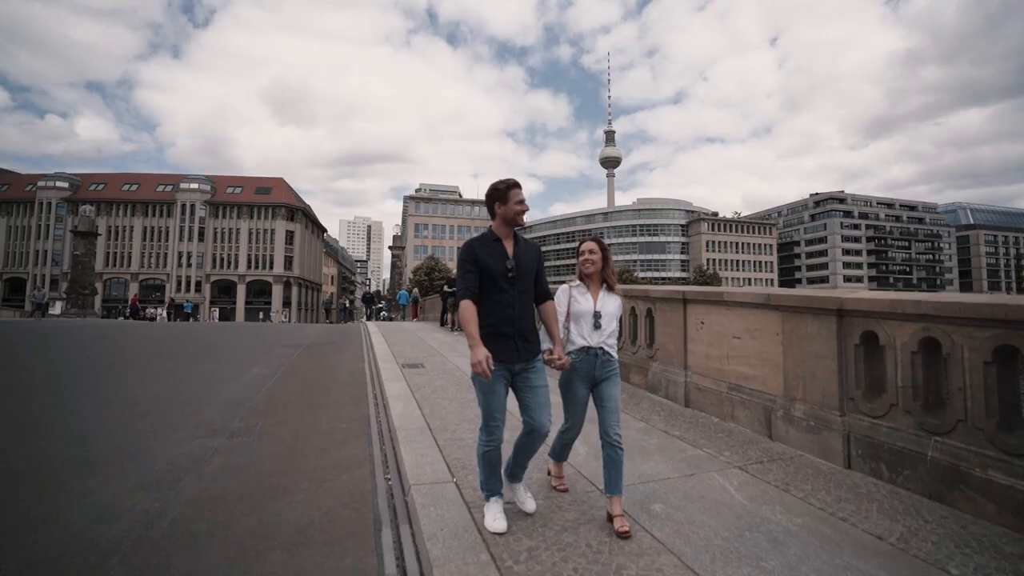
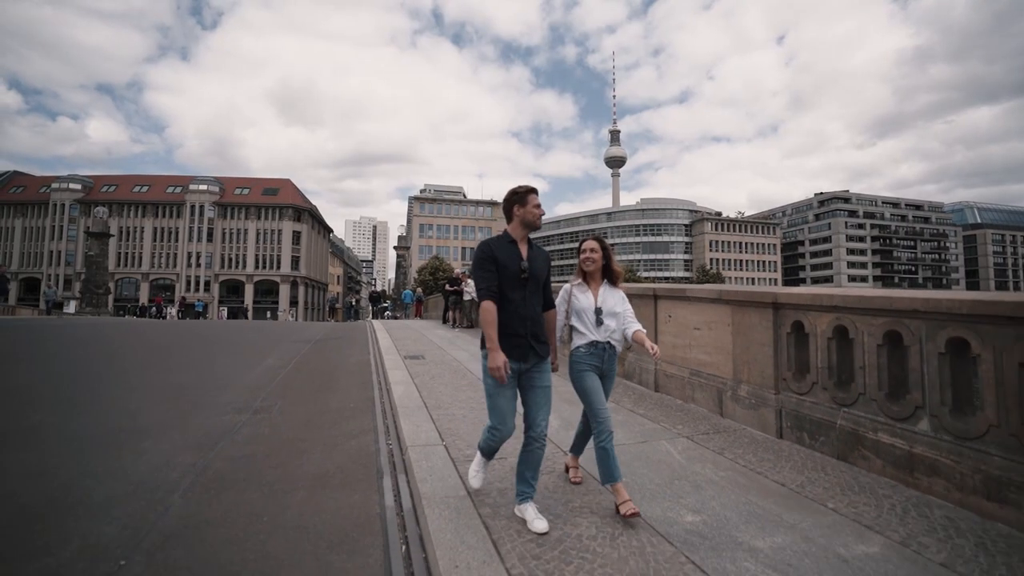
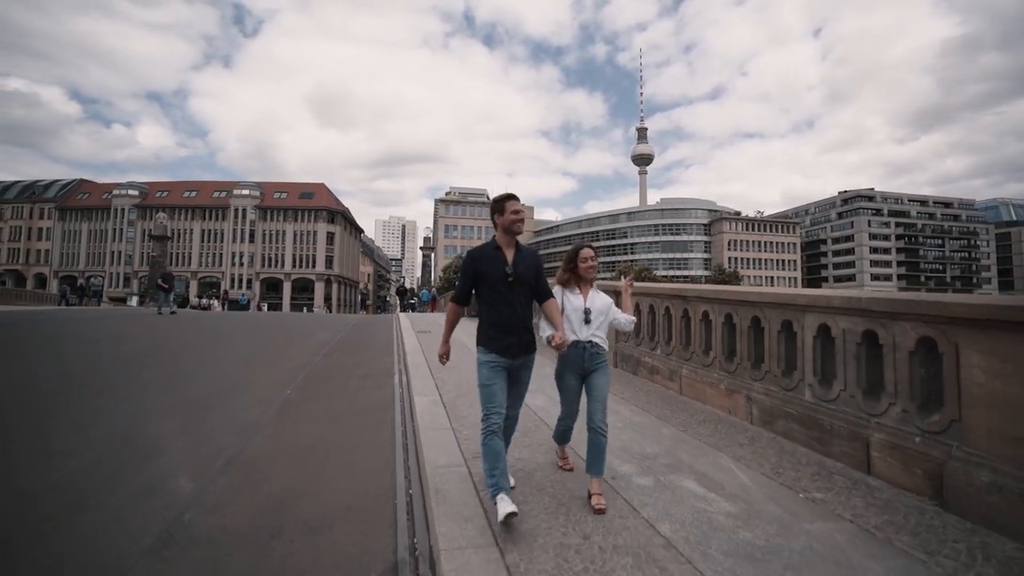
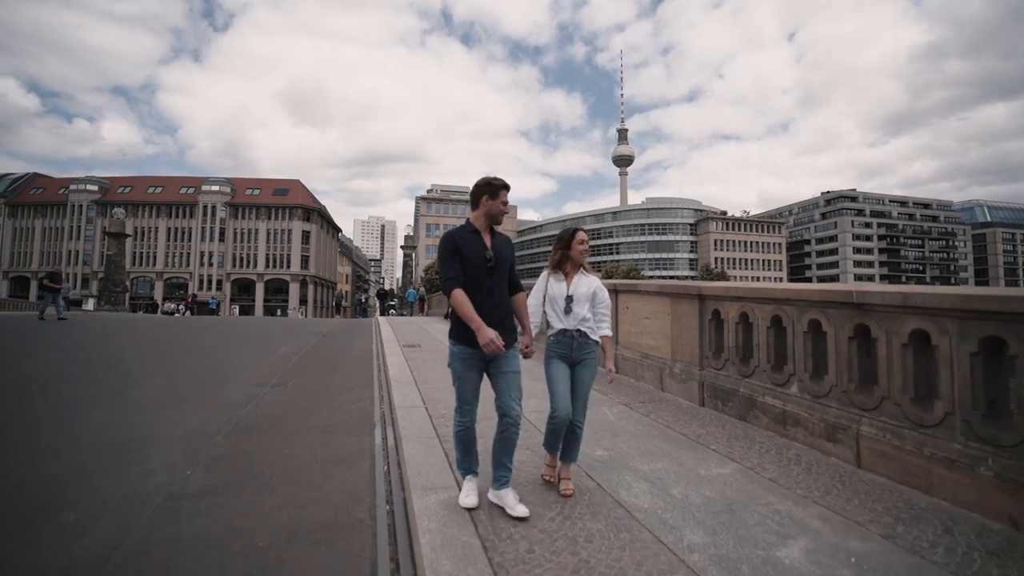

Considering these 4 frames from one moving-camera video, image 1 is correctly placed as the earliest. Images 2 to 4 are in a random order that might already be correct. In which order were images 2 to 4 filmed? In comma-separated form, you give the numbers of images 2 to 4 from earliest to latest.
2, 4, 3
